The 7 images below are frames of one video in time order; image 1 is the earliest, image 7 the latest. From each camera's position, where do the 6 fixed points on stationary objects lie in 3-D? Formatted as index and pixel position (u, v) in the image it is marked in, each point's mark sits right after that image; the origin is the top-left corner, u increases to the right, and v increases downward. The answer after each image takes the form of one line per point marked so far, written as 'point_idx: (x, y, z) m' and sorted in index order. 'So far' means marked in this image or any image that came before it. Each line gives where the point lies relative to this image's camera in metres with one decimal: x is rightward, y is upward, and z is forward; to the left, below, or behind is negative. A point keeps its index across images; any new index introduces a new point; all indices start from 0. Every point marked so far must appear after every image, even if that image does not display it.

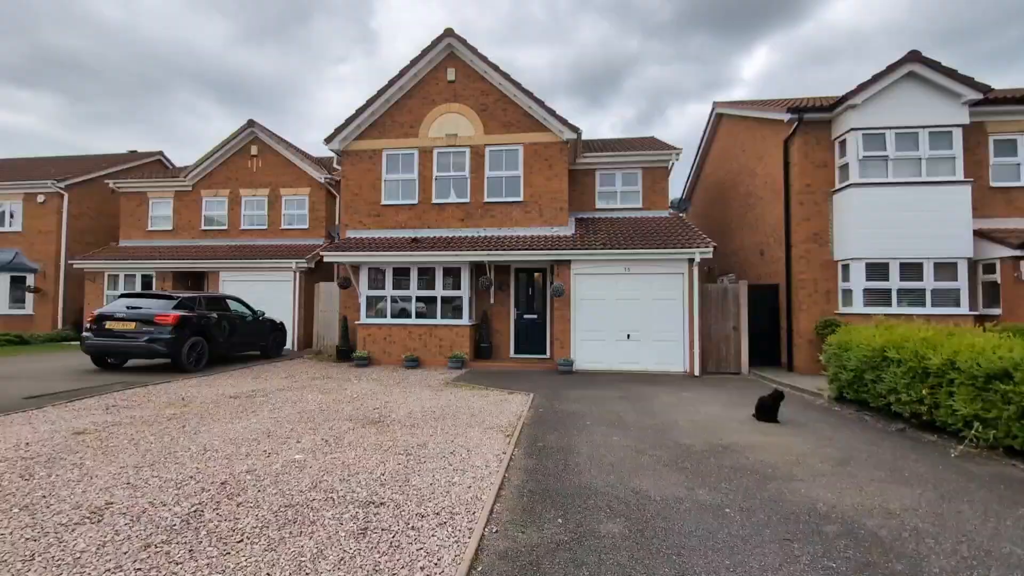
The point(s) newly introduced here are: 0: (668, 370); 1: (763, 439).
0: (+4.1, -2.2, +11.6) m
1: (+3.0, -1.8, +5.4) m
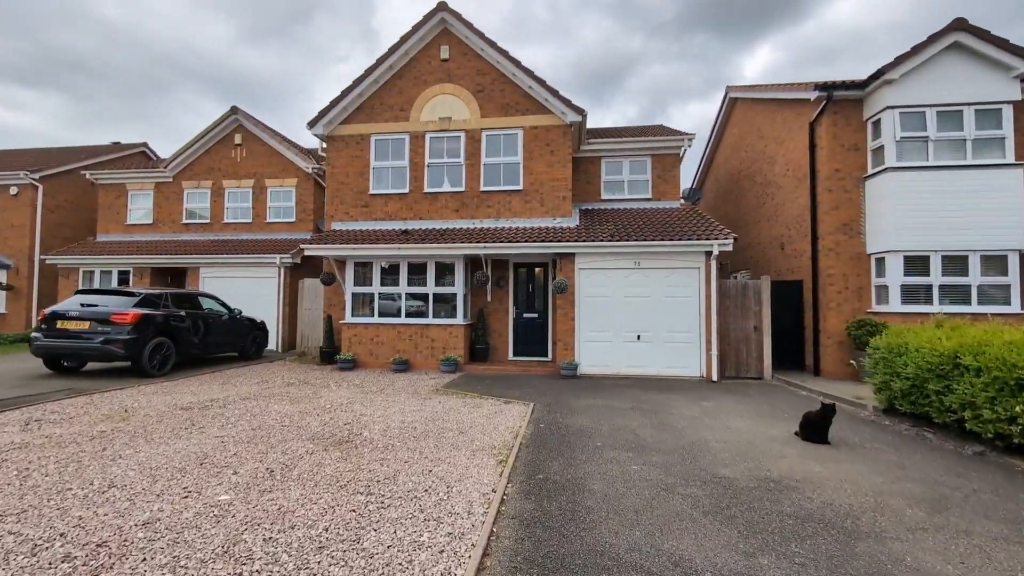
0: (+4.1, -2.1, +10.5) m
1: (+3.0, -1.7, +4.3) m
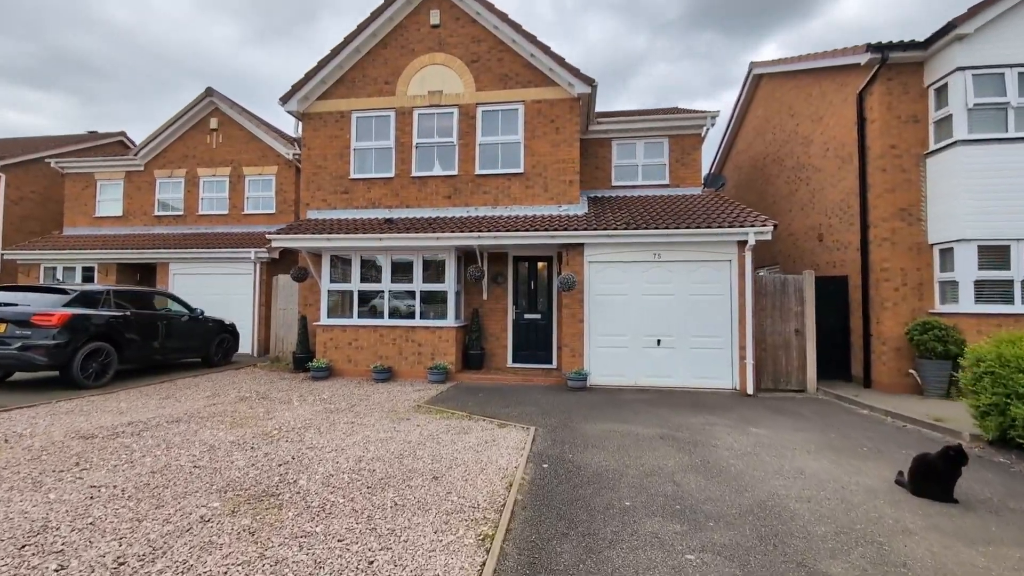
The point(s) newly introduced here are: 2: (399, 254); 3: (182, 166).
0: (+4.0, -2.0, +8.9) m
1: (+2.9, -1.7, +2.7) m
2: (-2.7, +0.8, +10.4) m
3: (-12.1, +4.5, +16.4) m
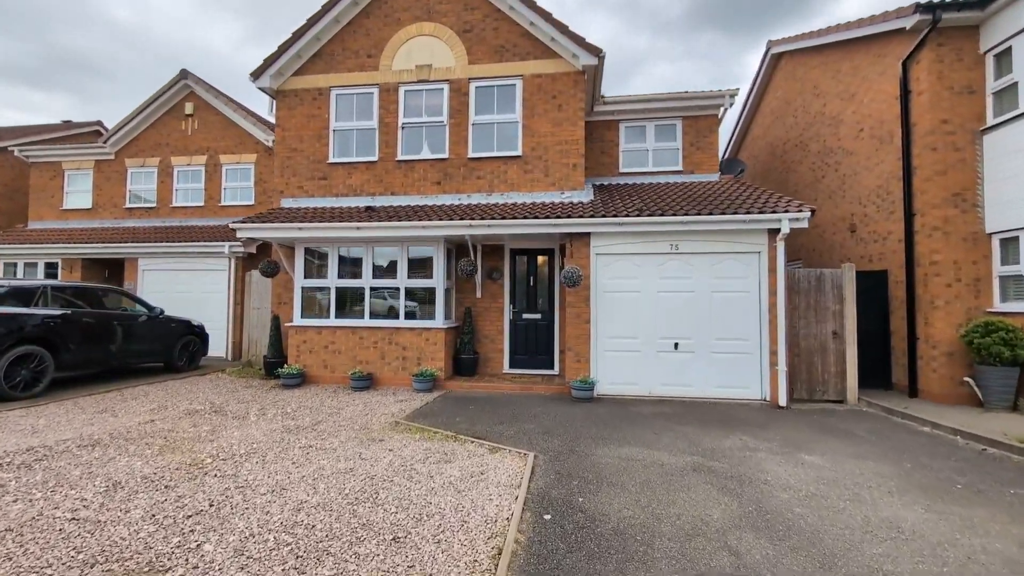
0: (+4.0, -1.9, +7.8) m
1: (+2.8, -1.6, +1.6) m
2: (-2.8, +0.9, +9.3) m
3: (-12.2, +4.6, +15.2) m
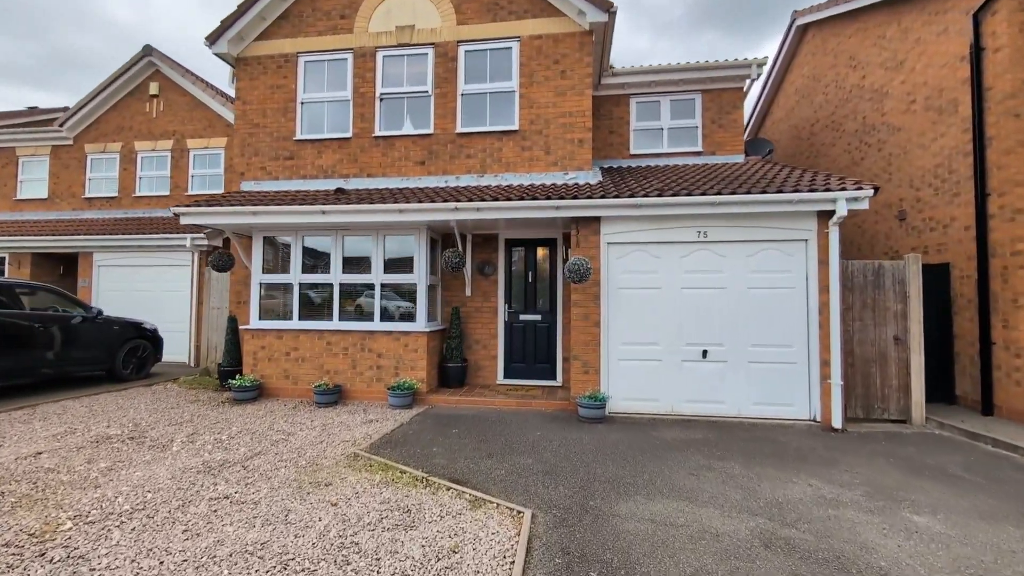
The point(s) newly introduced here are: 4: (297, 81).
0: (+3.9, -1.9, +6.4) m
1: (+2.7, -1.5, +0.2) m
2: (-2.8, +0.9, +7.9) m
3: (-12.3, +4.6, +13.8) m
4: (-4.4, +4.2, +9.0) m
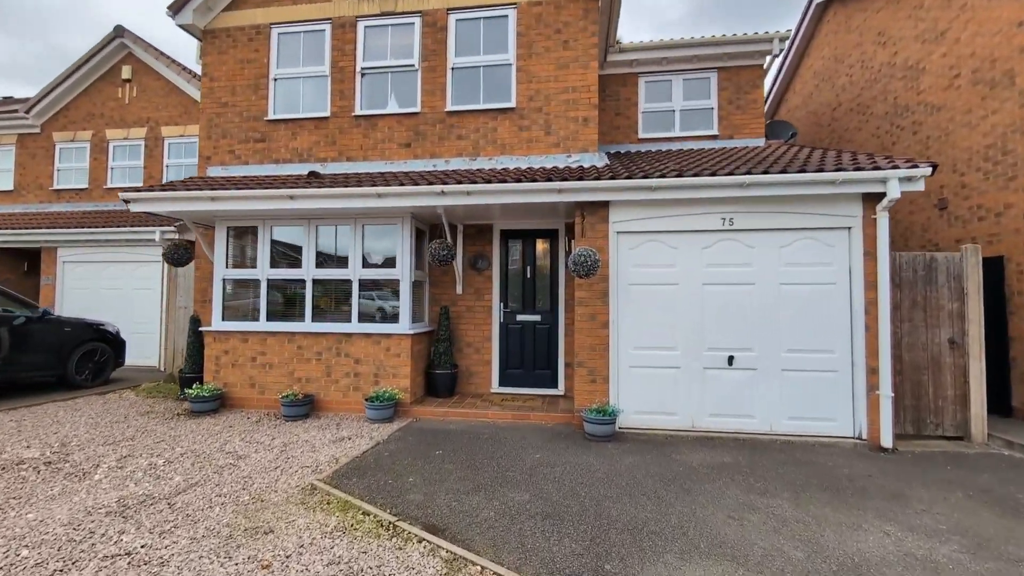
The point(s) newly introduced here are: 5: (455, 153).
0: (+3.8, -1.8, +5.5) m
1: (+2.7, -1.5, -0.7) m
2: (-2.9, +1.0, +7.0) m
3: (-12.4, +4.7, +12.9) m
4: (-4.4, +4.2, +8.1) m
5: (-1.0, +2.3, +7.5) m
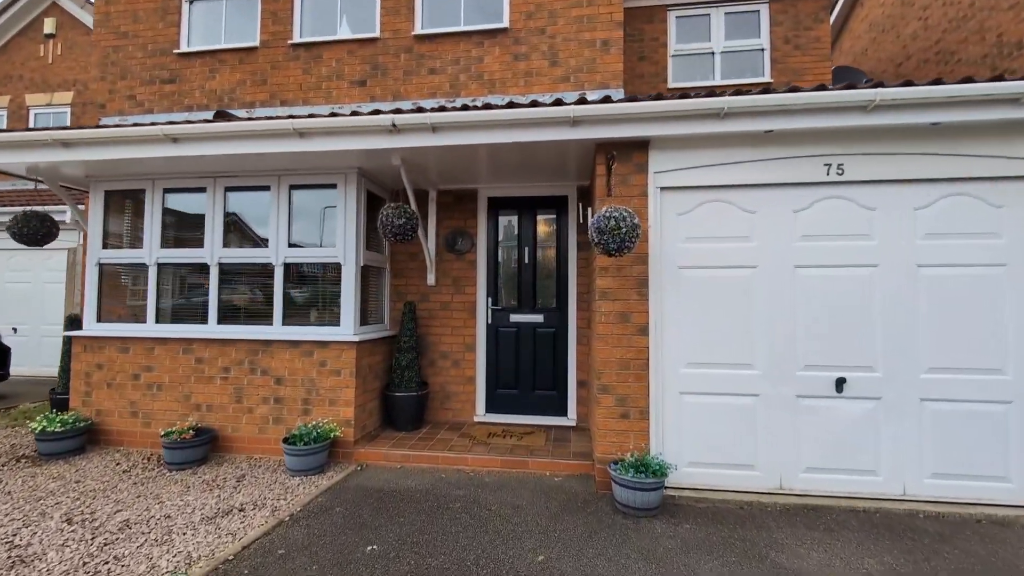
0: (+3.7, -1.7, +3.5) m
1: (+2.6, -1.3, -2.8) m
2: (-3.0, +1.1, +5.0) m
3: (-12.5, +4.8, +10.9) m
4: (-4.5, +4.4, +6.1) m
5: (-1.1, +2.4, +5.5) m
